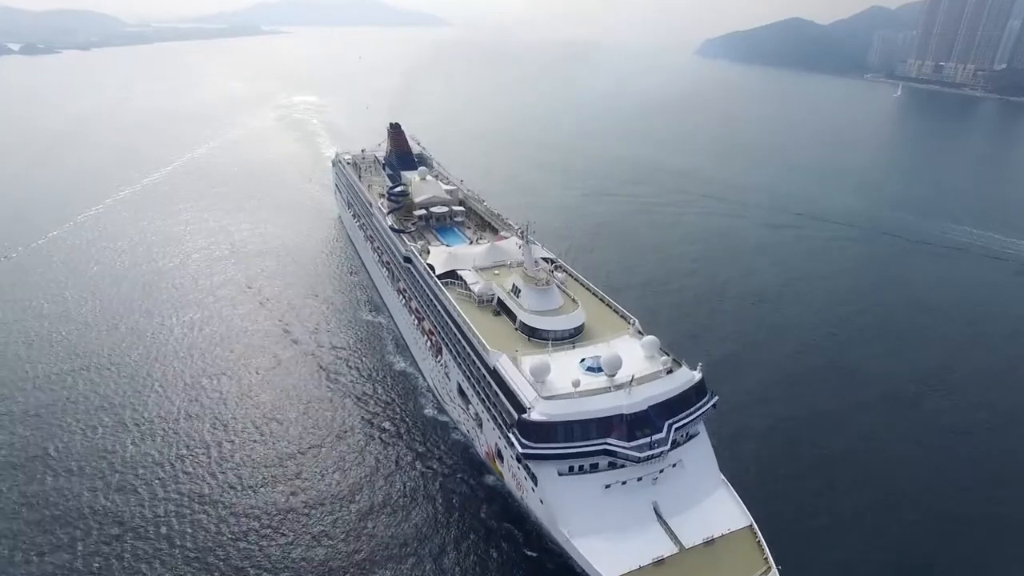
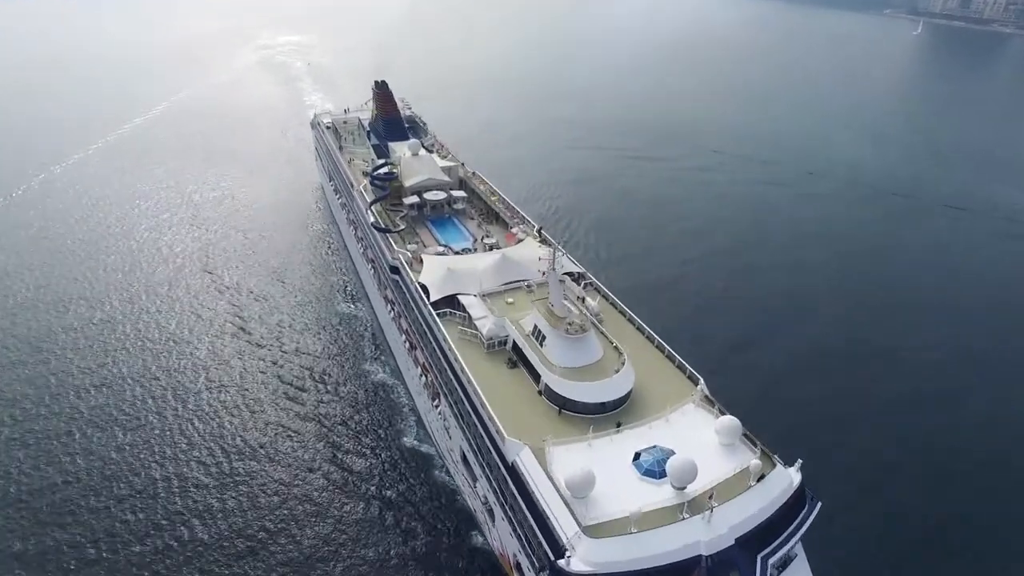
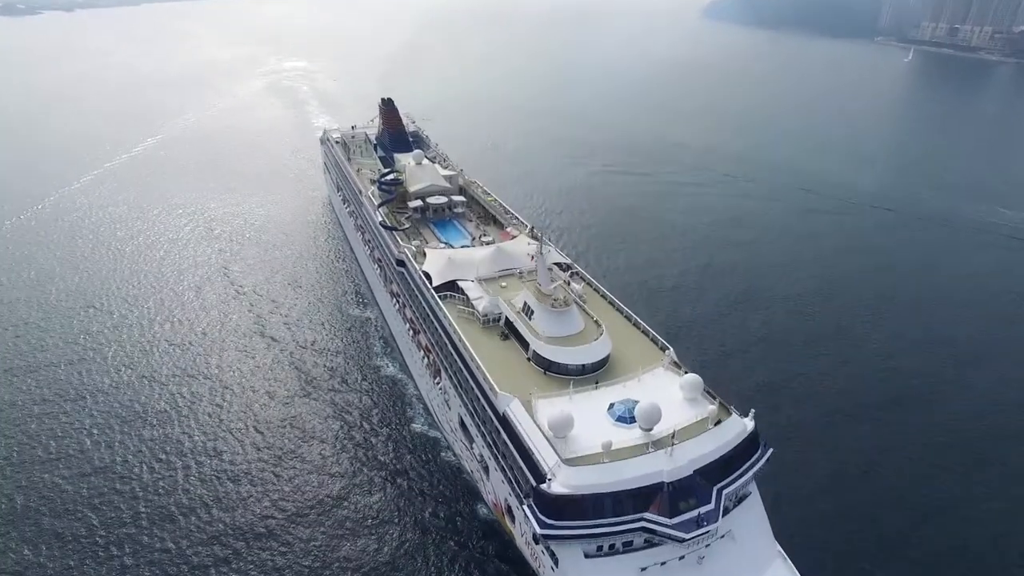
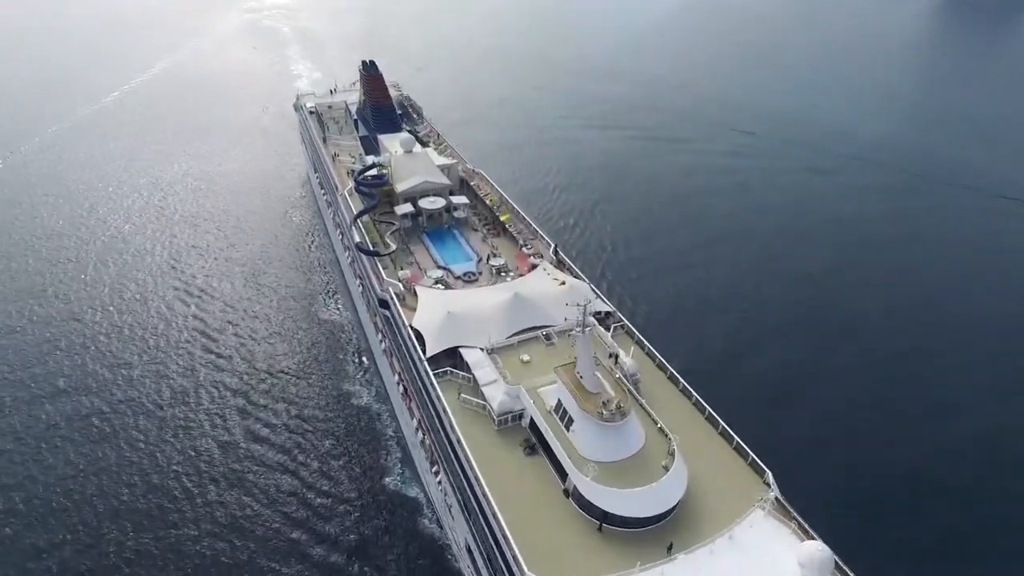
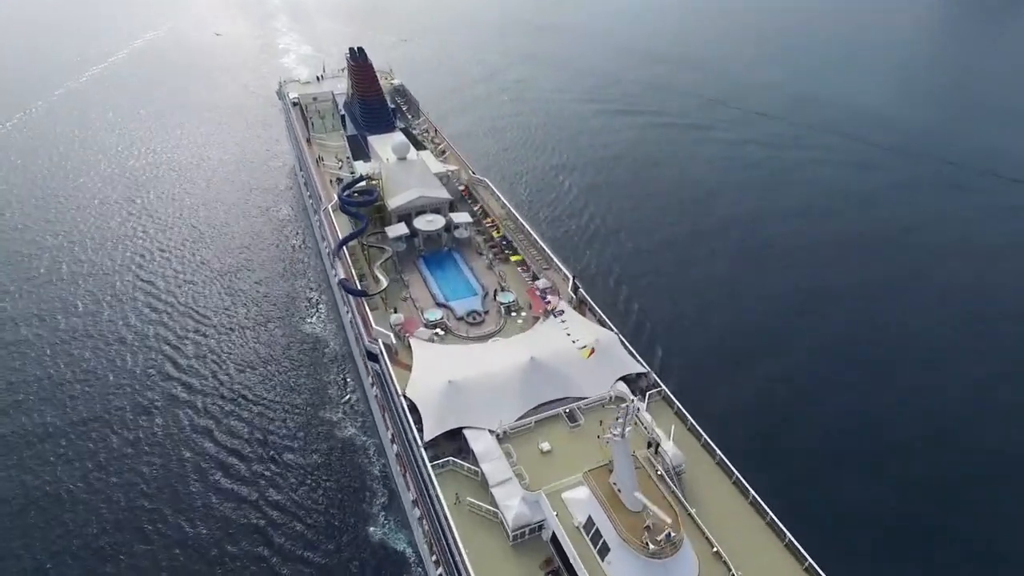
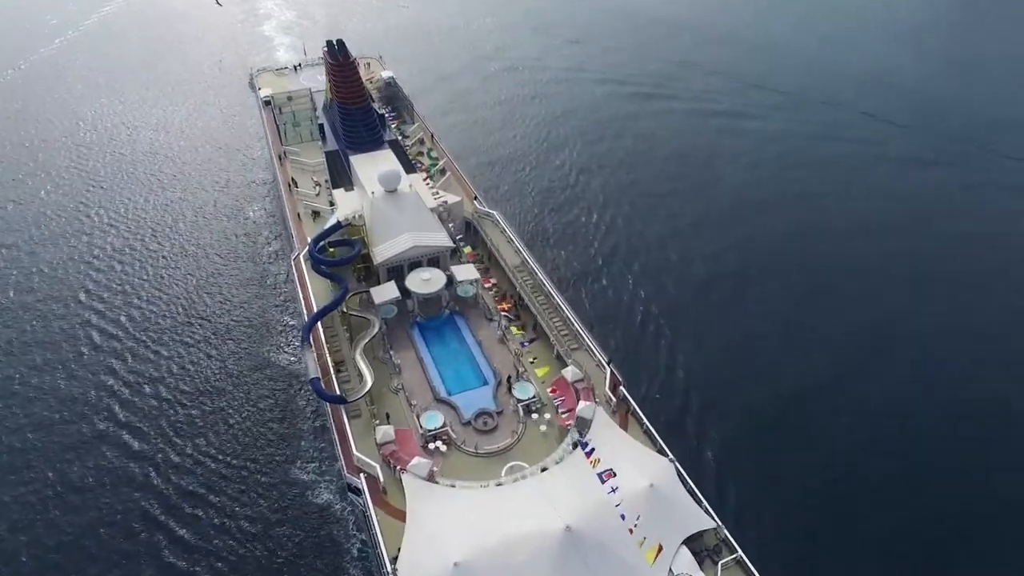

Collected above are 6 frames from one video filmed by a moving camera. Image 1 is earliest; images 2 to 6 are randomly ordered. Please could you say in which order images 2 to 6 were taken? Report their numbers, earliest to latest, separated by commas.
3, 2, 4, 5, 6
